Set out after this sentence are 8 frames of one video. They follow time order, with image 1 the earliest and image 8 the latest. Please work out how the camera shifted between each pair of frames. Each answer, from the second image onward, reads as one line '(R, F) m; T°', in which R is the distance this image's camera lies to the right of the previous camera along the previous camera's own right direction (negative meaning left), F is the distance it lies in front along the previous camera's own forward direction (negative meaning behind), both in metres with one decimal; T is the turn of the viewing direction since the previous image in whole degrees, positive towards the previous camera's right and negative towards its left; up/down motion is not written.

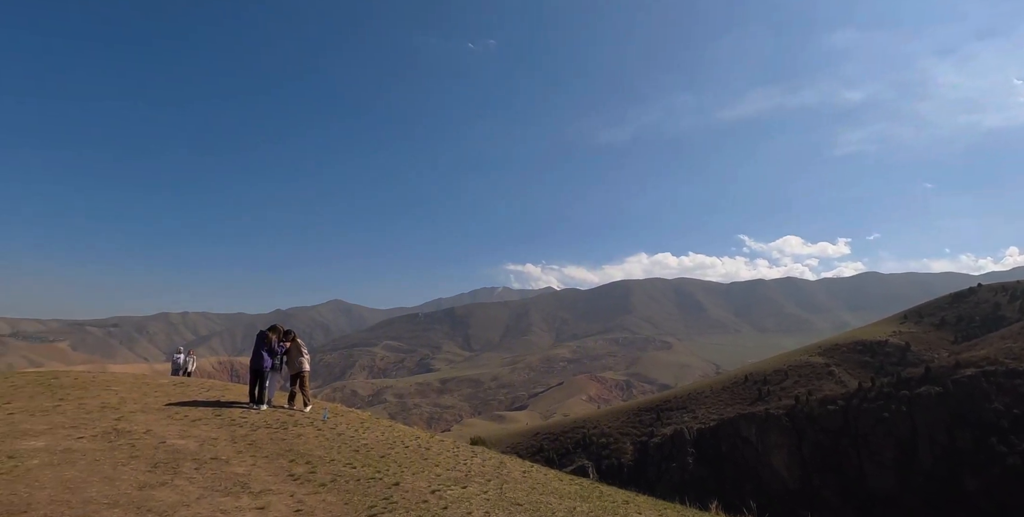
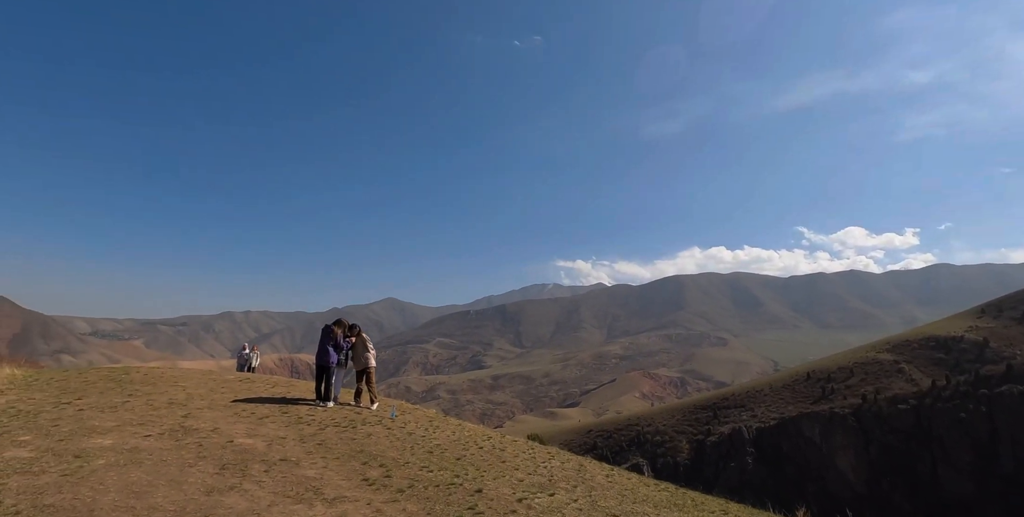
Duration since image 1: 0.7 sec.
(-0.8, +1.3) m; -5°
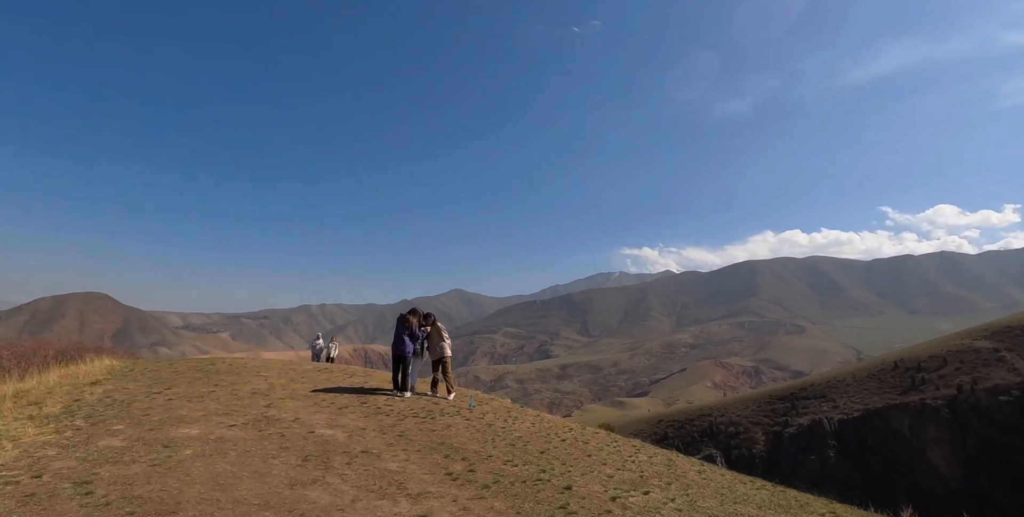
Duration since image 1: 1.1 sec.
(-0.4, +0.8) m; -7°
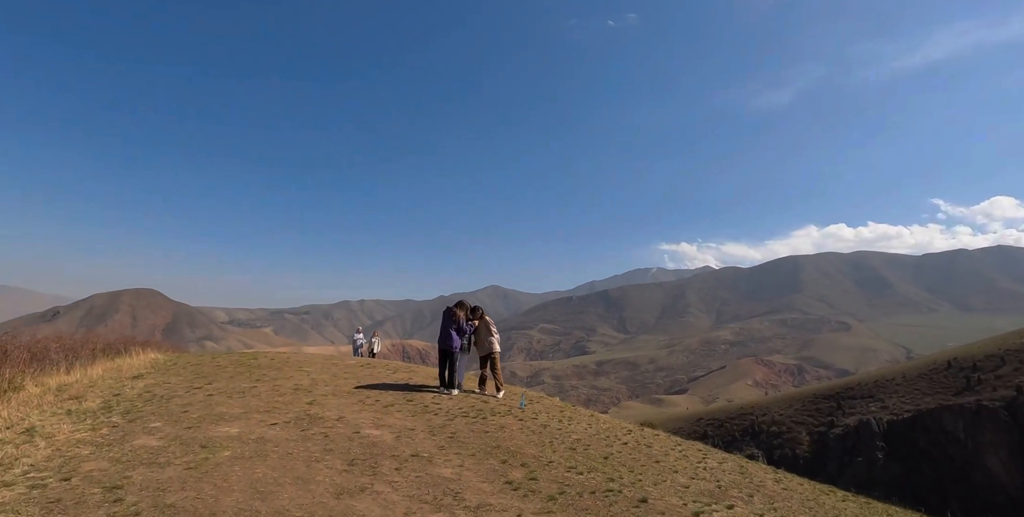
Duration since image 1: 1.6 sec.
(-0.5, +1.0) m; -4°
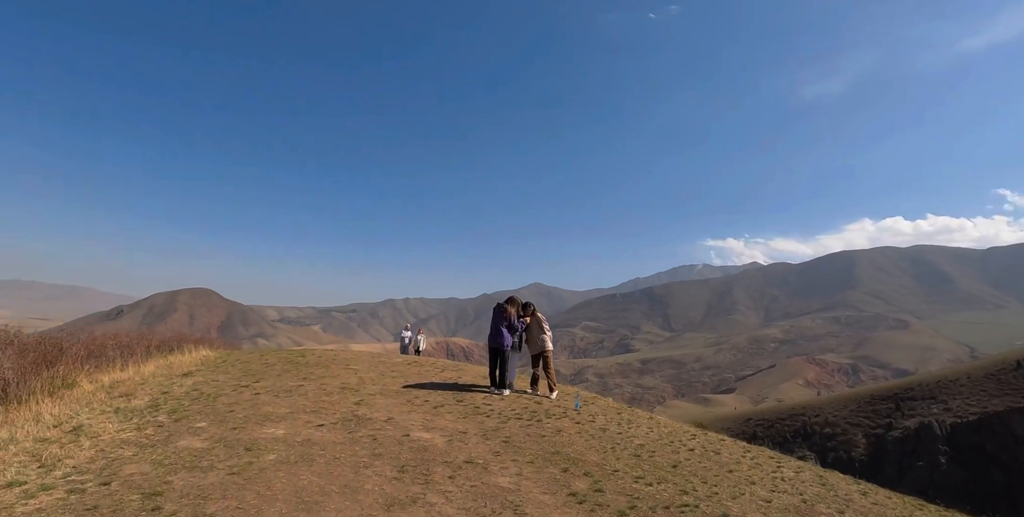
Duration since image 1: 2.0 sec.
(-0.3, +0.8) m; -4°
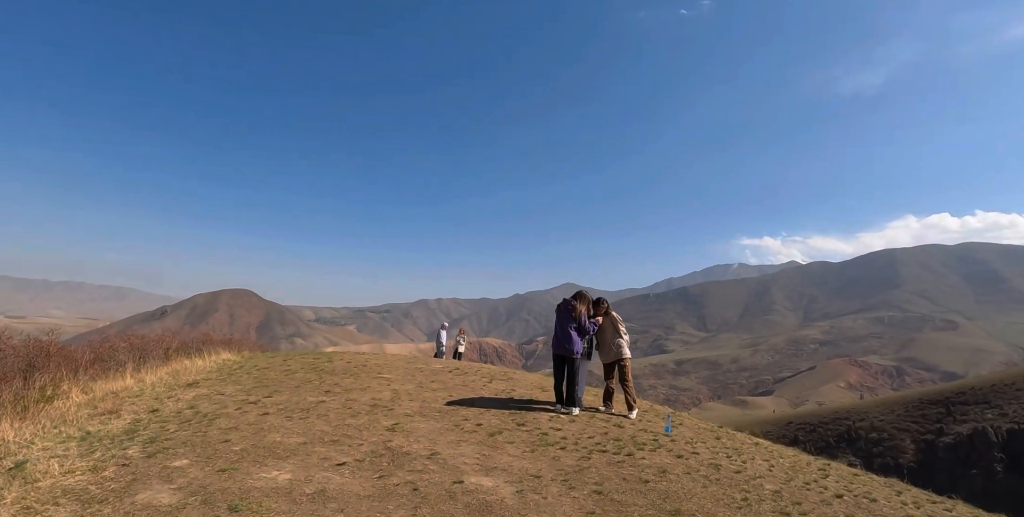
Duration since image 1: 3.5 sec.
(-0.8, +2.6) m; -3°
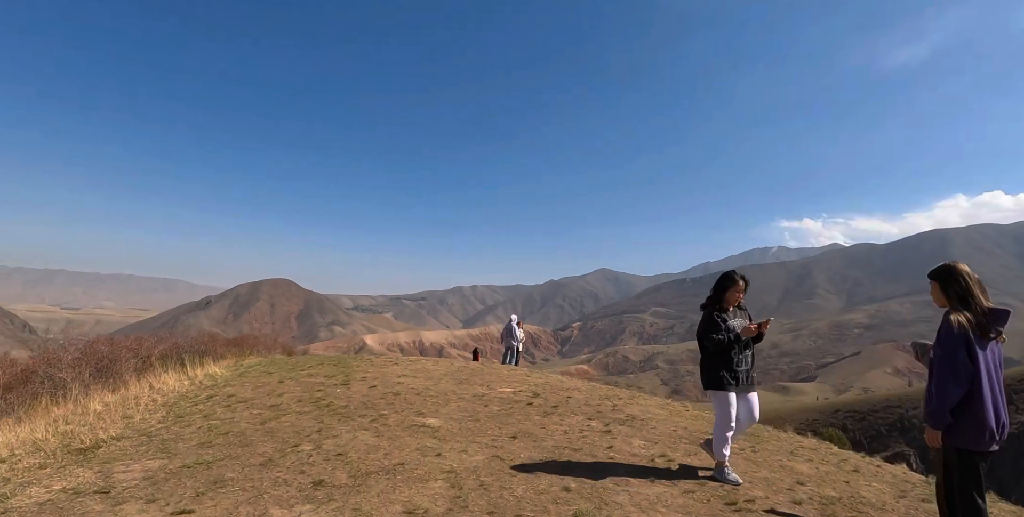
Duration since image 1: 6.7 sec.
(-1.4, +5.6) m; -4°
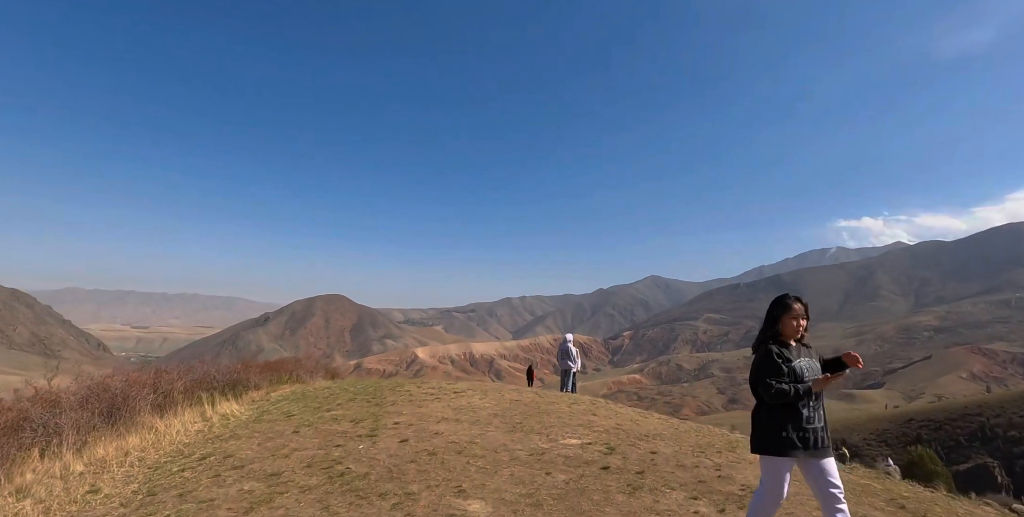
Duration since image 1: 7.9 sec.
(-0.2, +2.2) m; -5°
